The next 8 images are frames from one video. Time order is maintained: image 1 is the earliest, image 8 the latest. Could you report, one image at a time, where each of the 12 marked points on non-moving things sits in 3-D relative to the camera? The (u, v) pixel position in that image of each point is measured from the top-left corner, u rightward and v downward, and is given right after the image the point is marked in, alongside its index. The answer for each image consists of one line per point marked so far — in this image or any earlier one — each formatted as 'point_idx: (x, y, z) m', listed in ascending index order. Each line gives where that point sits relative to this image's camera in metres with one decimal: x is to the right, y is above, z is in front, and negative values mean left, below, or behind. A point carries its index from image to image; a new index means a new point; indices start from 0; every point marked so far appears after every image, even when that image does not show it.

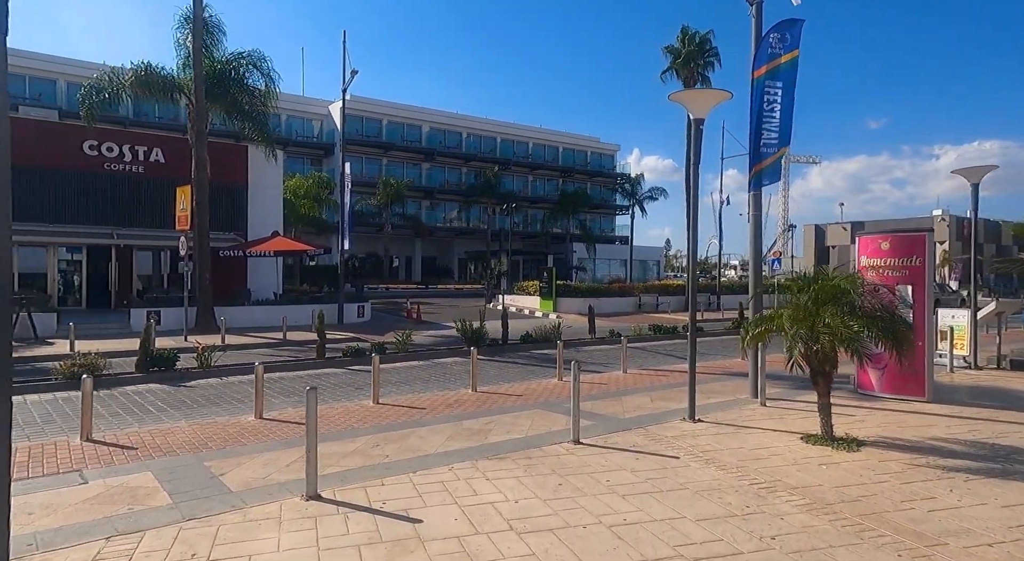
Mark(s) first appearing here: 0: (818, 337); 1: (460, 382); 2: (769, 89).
0: (+3.1, -0.6, +7.1) m
1: (-0.9, -1.8, +12.5) m
2: (+3.7, +2.7, +10.0) m
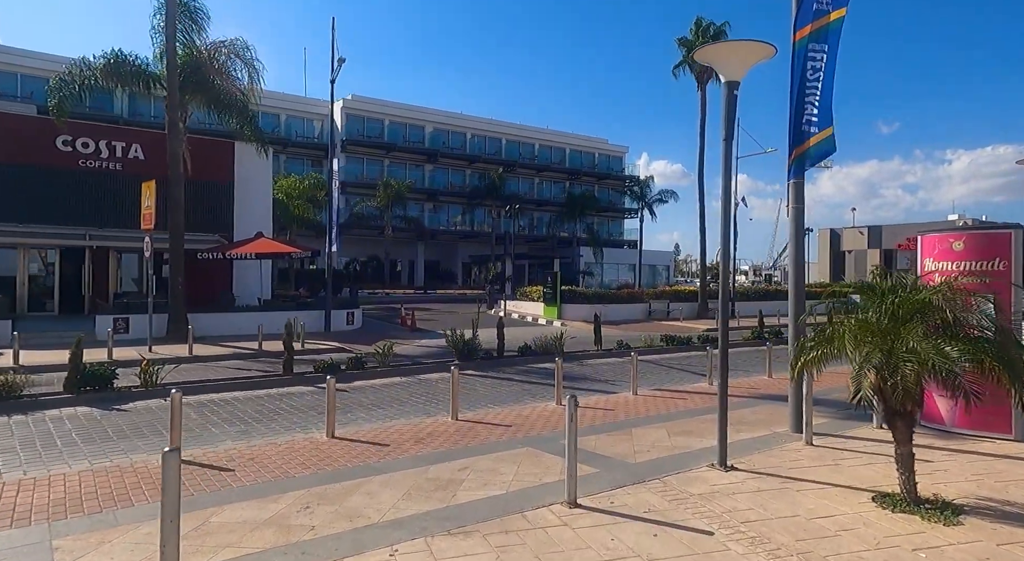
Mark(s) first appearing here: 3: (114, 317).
0: (+2.9, -0.7, +5.3) m
1: (-1.1, -1.9, +10.7) m
2: (+3.5, +2.6, +8.2) m
3: (-10.9, -1.0, +19.1) m
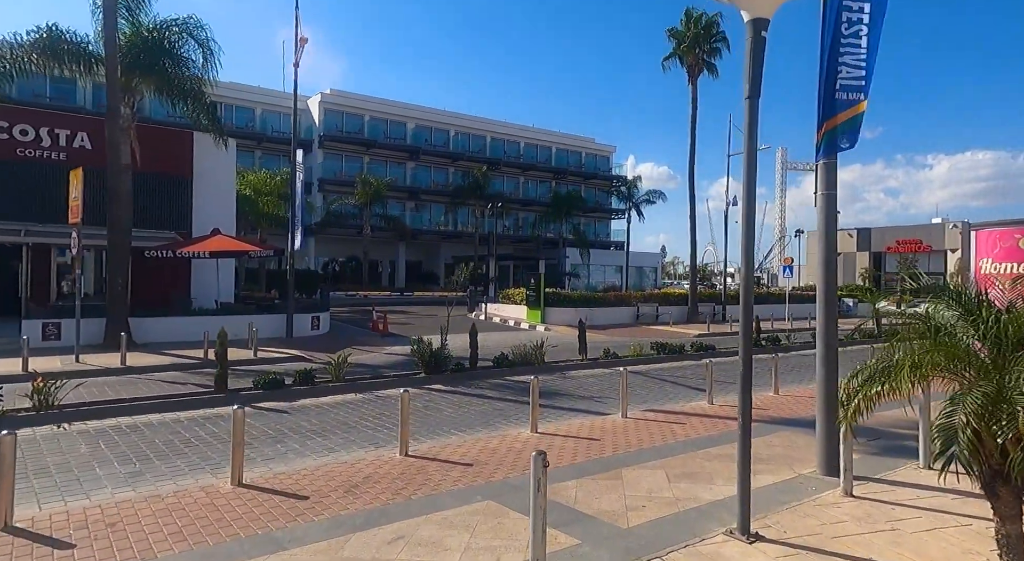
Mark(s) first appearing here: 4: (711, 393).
0: (+2.6, -0.7, +3.7) m
1: (-1.5, -1.9, +8.9) m
2: (+3.2, +2.6, +6.5) m
3: (-11.5, -1.0, +17.2) m
4: (+3.2, -1.9, +11.4) m
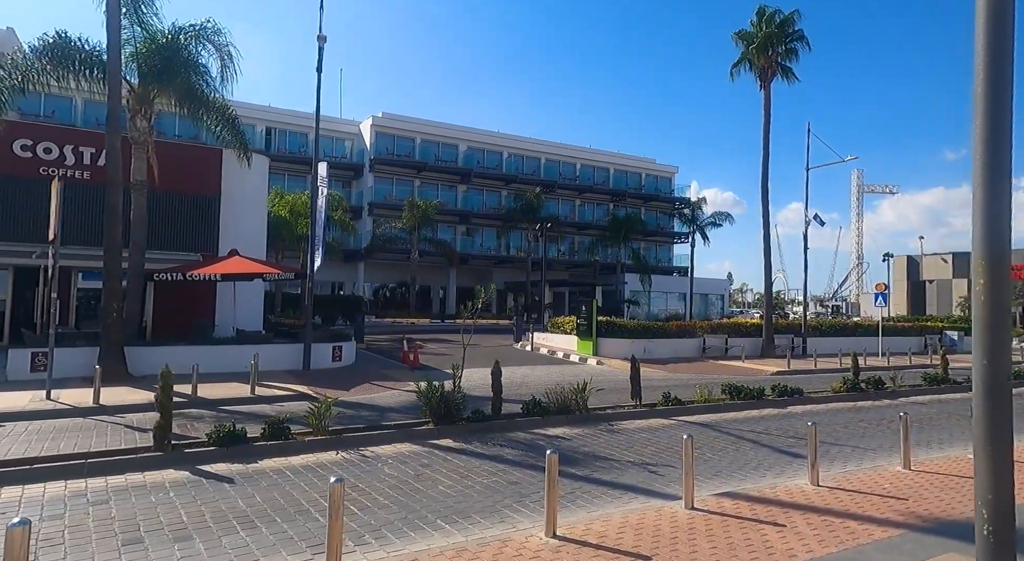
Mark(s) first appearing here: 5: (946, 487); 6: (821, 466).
0: (+2.2, -0.8, +0.7) m
1: (-1.4, -2.2, +6.2) m
2: (+3.1, +2.4, +3.6) m
3: (-10.7, -1.6, +15.4) m
4: (+3.5, -2.2, +8.3) m
5: (+5.2, -2.5, +8.3) m
6: (+4.0, -2.5, +9.1) m
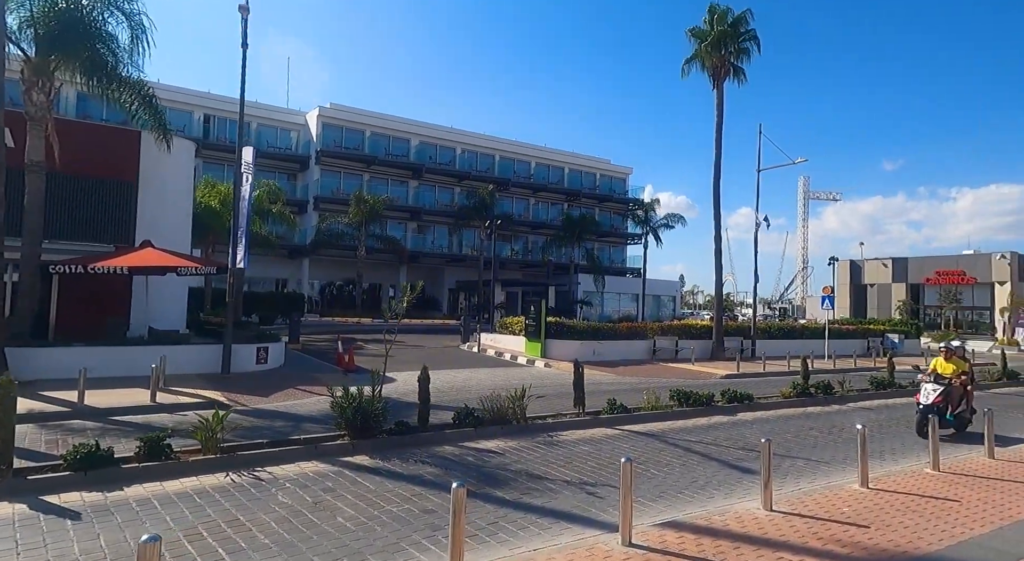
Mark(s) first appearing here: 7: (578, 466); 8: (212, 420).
0: (+1.9, -0.8, -0.3) m
1: (-2.1, -2.1, +5.0) m
2: (+2.5, +2.4, +2.7) m
3: (-11.9, -1.4, +13.6) m
4: (+2.7, -2.2, +7.4) m
5: (+4.3, -2.5, +7.5) m
6: (+3.1, -2.5, +8.3) m
7: (+0.9, -2.4, +9.1) m
8: (-3.6, -1.7, +8.4) m
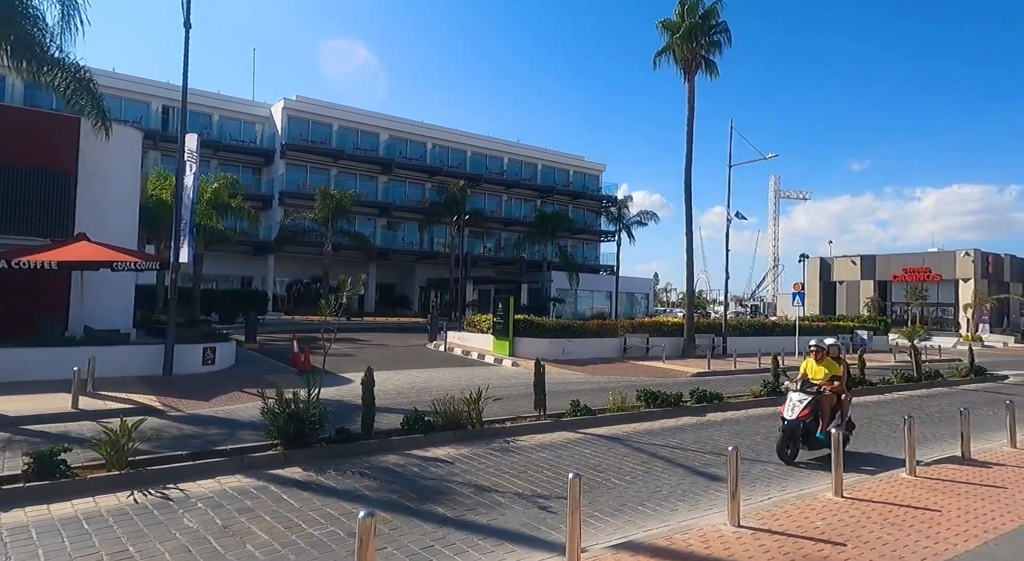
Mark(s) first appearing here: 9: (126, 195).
0: (+1.6, -0.7, -1.0) m
1: (-2.6, -2.1, +4.2) m
2: (+2.1, +2.5, +2.1) m
3: (-12.7, -1.3, +12.4) m
4: (+2.1, -2.2, +6.7) m
5: (+3.7, -2.4, +6.9) m
6: (+2.5, -2.4, +7.6) m
7: (+0.2, -2.3, +8.4) m
8: (-4.2, -1.6, +7.5) m
9: (-11.0, +2.4, +19.8) m
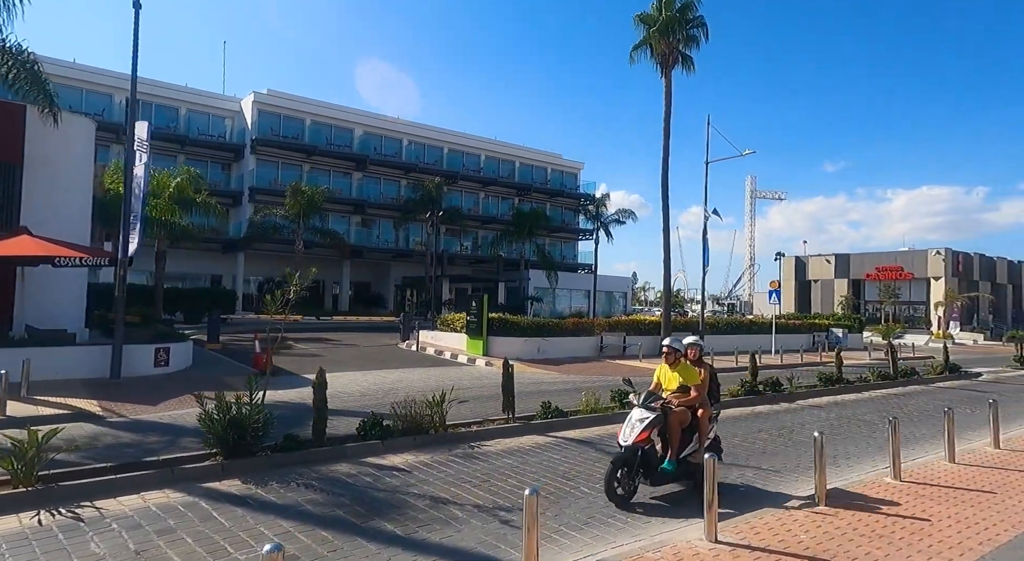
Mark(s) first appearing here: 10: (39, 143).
0: (+1.4, -0.6, -1.5) m
1: (-2.9, -2.0, +3.5) m
2: (+1.9, +2.6, +1.5) m
3: (-13.2, -1.3, +11.4) m
4: (+1.7, -2.1, +6.2) m
5: (+3.3, -2.4, +6.4) m
6: (+2.1, -2.3, +7.0) m
7: (-0.2, -2.3, +7.8) m
8: (-4.6, -1.6, +6.8) m
9: (-11.7, +2.5, +18.9) m
10: (-12.2, +3.6, +18.0) m
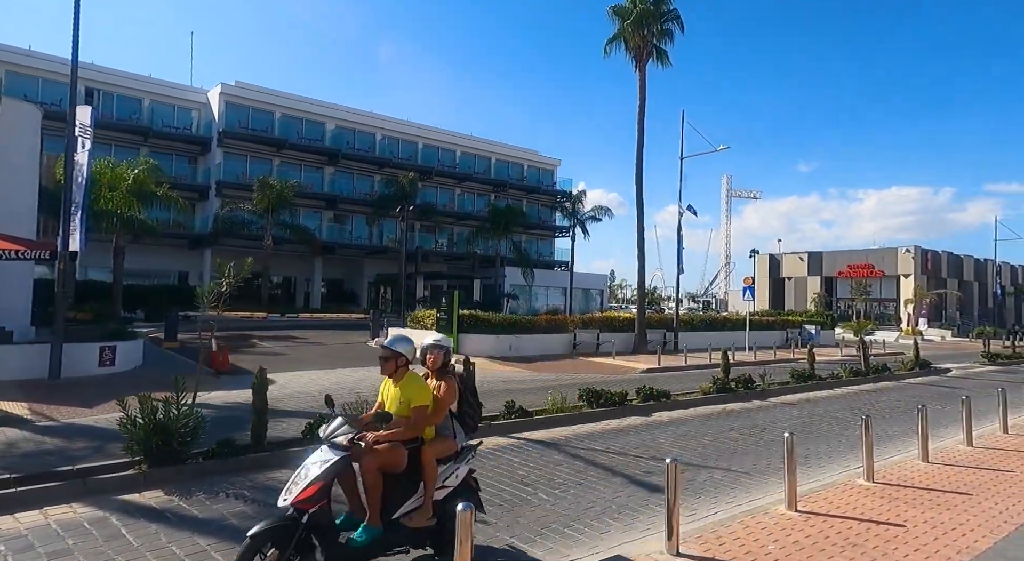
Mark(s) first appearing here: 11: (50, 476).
0: (+1.2, -0.6, -2.0) m
1: (-3.3, -1.9, +2.9) m
2: (+1.6, +2.6, +1.0) m
3: (-13.8, -1.2, +10.4) m
4: (+1.3, -2.0, +5.7) m
5: (+2.9, -2.3, +6.0) m
6: (+1.6, -2.2, +6.6) m
7: (-0.7, -2.2, +7.2) m
8: (-5.0, -1.5, +6.1) m
9: (-12.6, +2.6, +17.9) m
10: (-13.0, +3.7, +17.0) m
11: (-4.5, -1.9, +6.8) m
